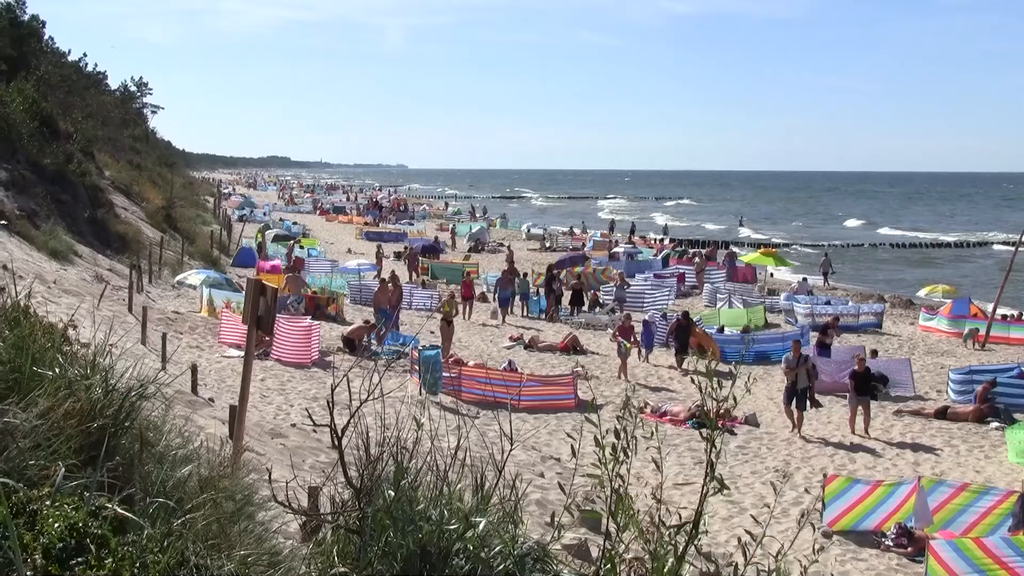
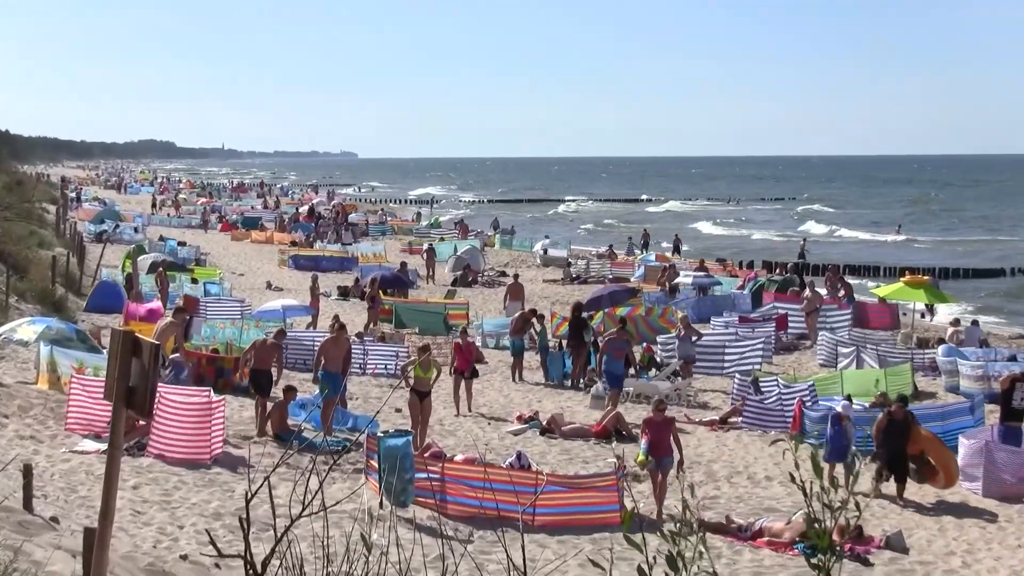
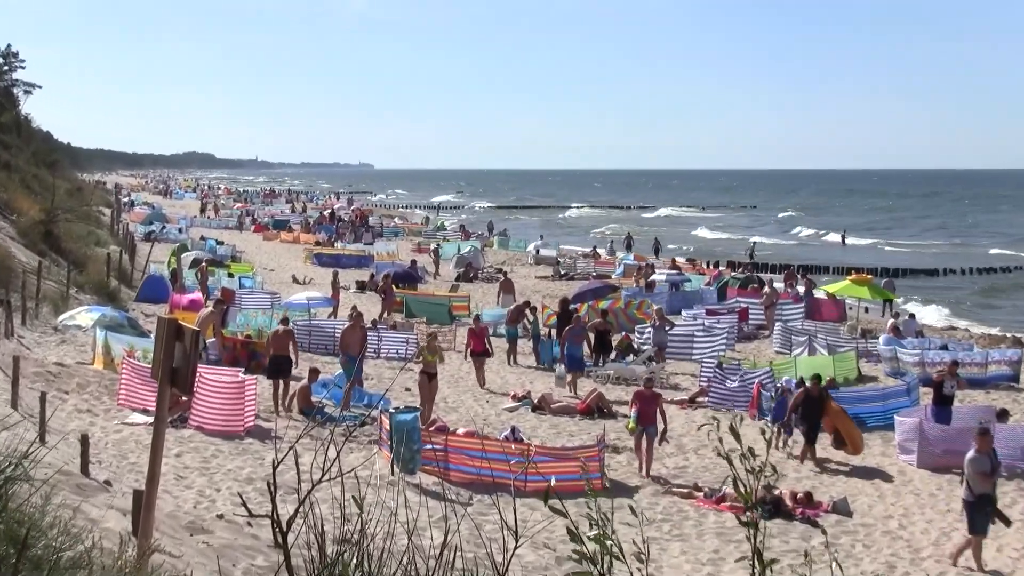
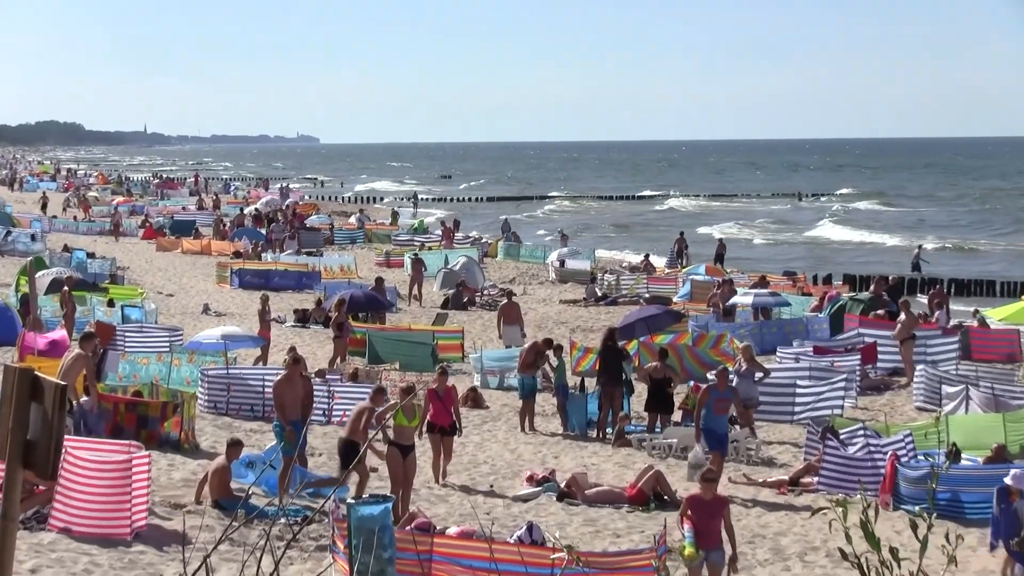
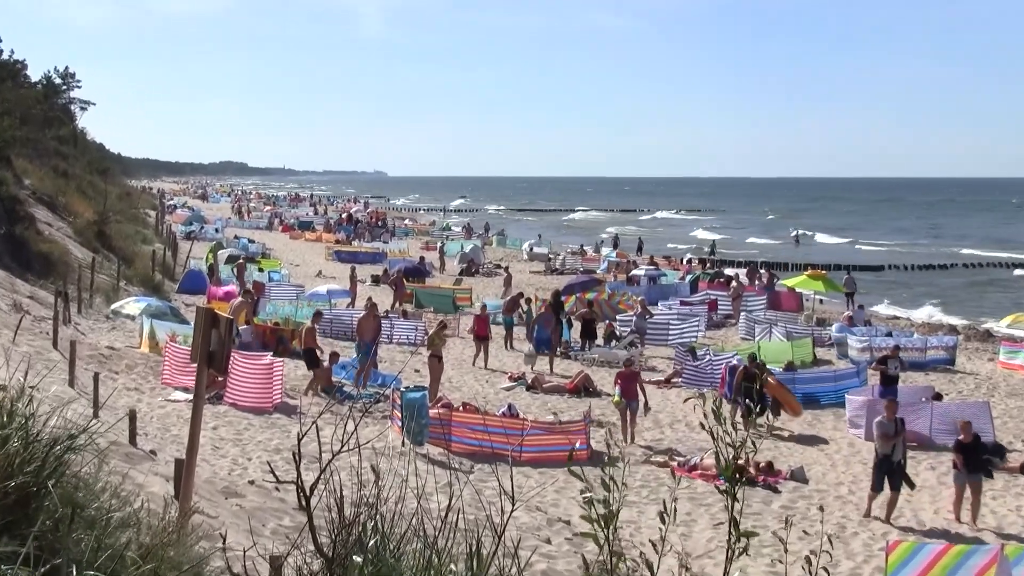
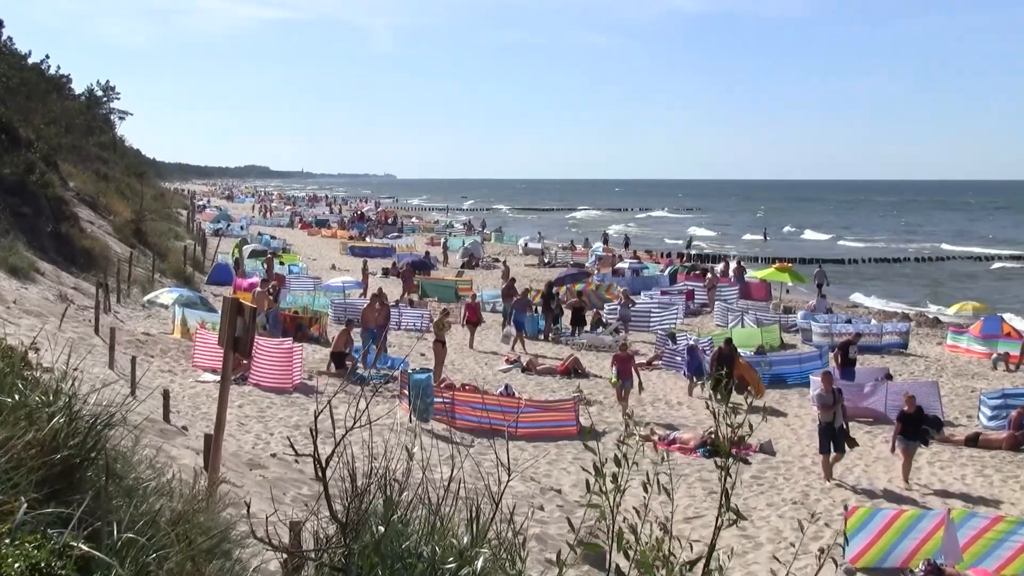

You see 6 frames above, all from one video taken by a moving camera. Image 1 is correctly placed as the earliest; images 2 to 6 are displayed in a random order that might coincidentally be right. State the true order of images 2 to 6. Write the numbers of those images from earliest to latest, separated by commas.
6, 5, 3, 2, 4
